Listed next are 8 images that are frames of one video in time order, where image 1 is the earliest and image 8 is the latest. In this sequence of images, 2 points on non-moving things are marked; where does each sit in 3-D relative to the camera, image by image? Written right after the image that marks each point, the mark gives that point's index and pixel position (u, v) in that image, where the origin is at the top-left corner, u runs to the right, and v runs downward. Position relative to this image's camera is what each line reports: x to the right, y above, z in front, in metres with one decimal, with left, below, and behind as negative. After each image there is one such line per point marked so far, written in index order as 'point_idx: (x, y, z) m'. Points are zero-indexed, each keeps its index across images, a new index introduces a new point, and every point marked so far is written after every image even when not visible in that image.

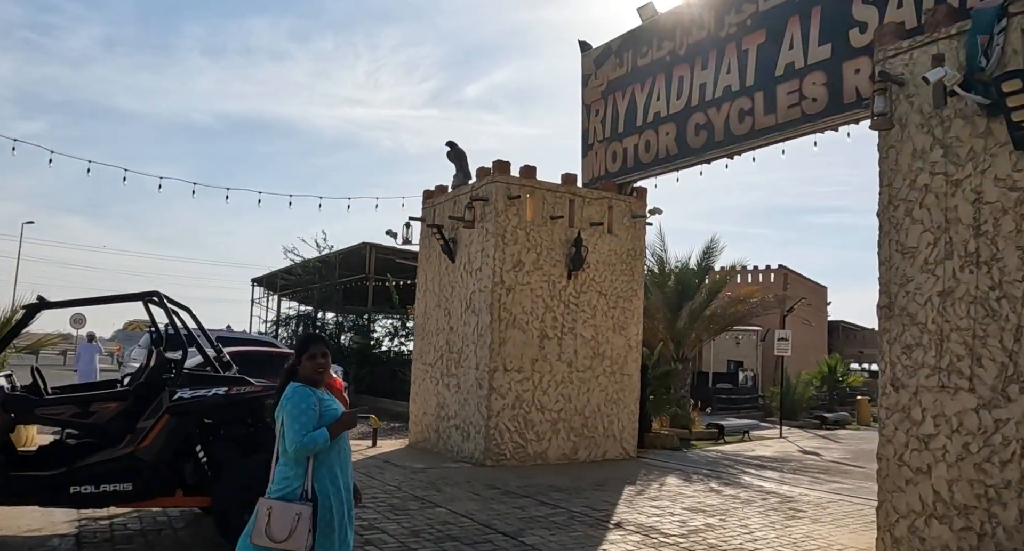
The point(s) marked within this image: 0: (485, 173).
0: (-0.4, +1.6, +11.6) m
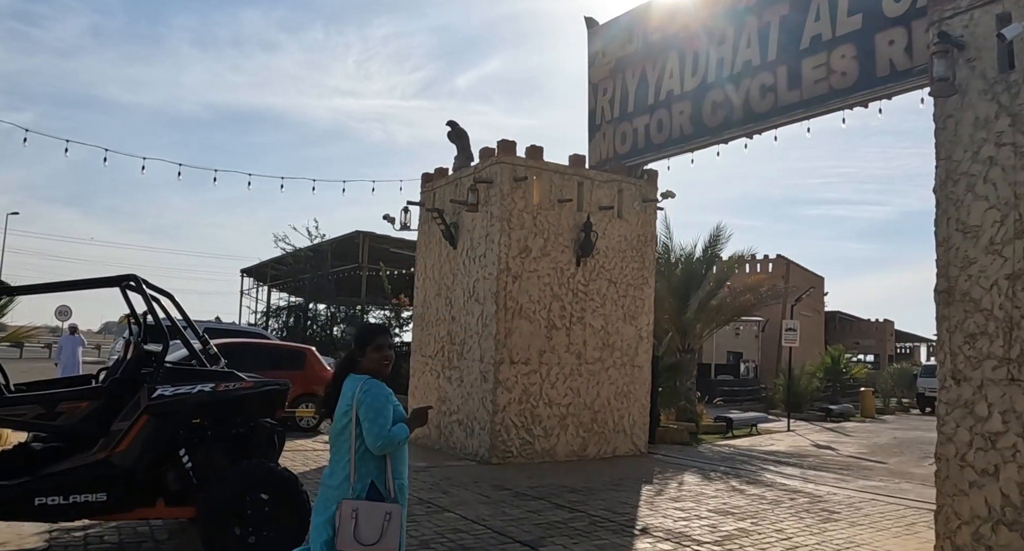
0: (-0.3, +1.8, +11.0) m
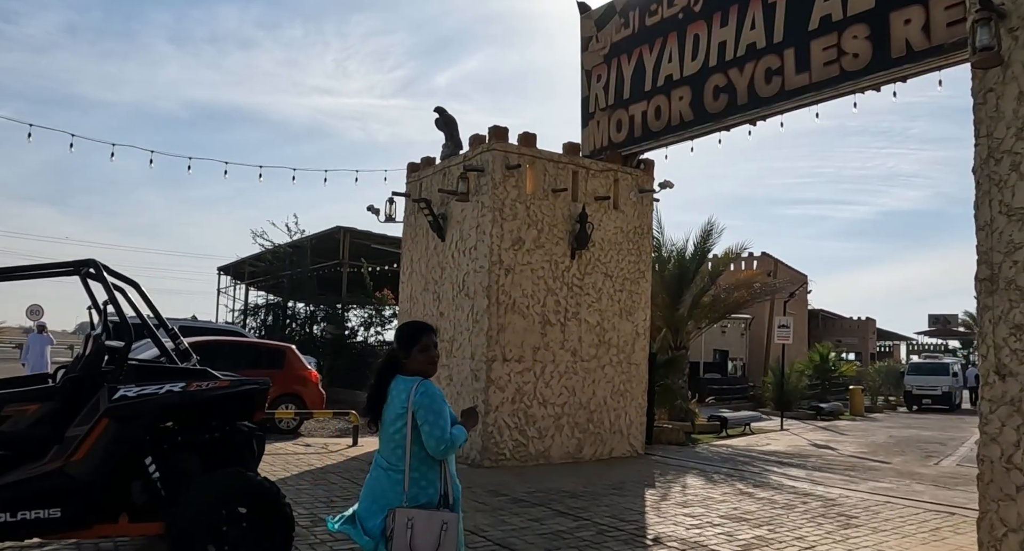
0: (-0.4, +1.9, +10.4) m
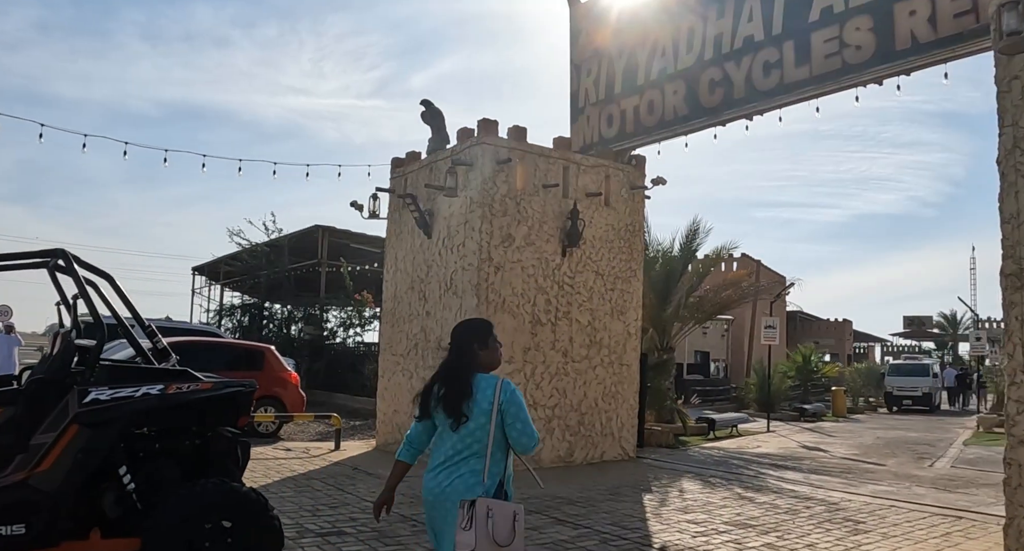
0: (-0.6, +1.9, +10.1) m
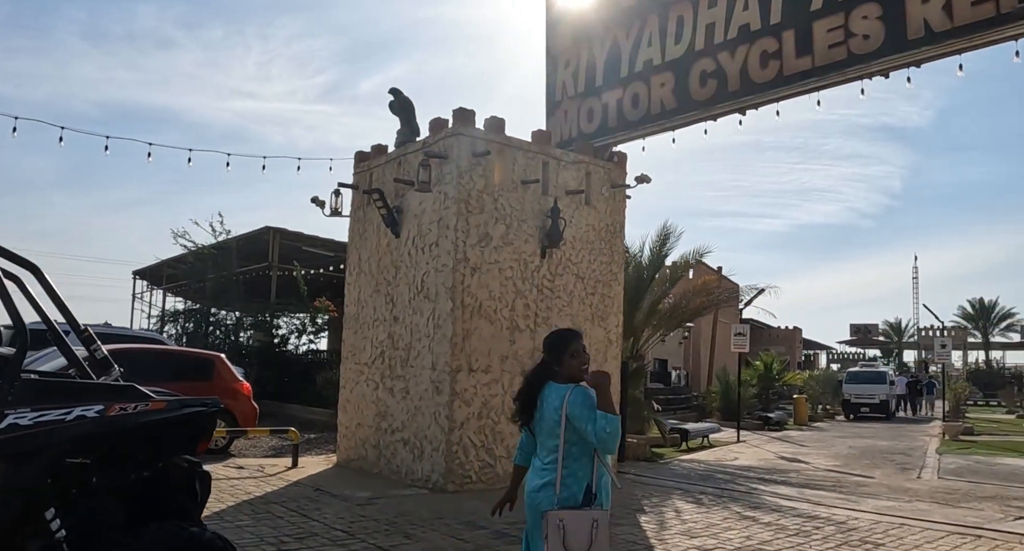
0: (-0.9, +1.9, +9.4) m
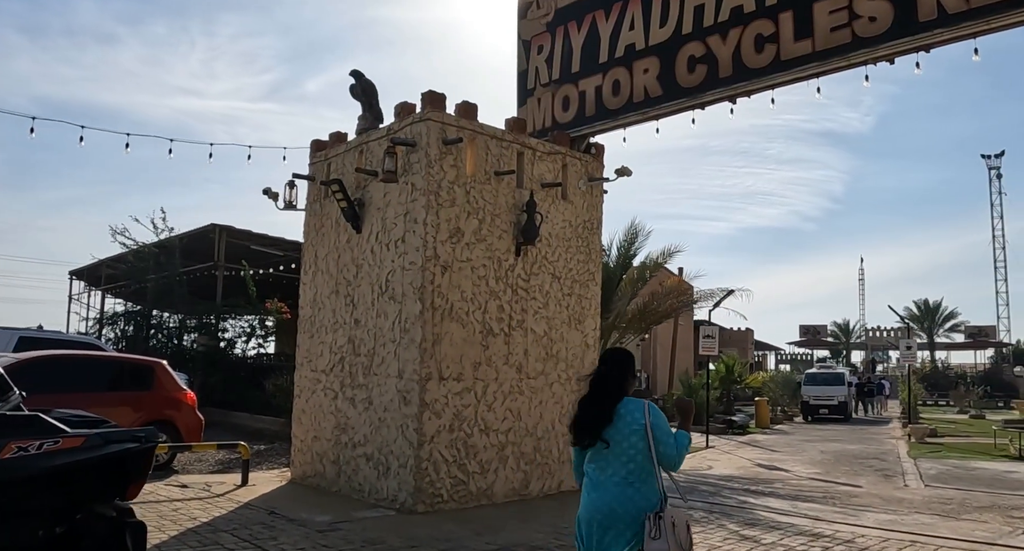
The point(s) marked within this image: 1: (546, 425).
0: (-1.2, +1.9, +8.6) m
1: (+0.4, -1.8, +9.1) m
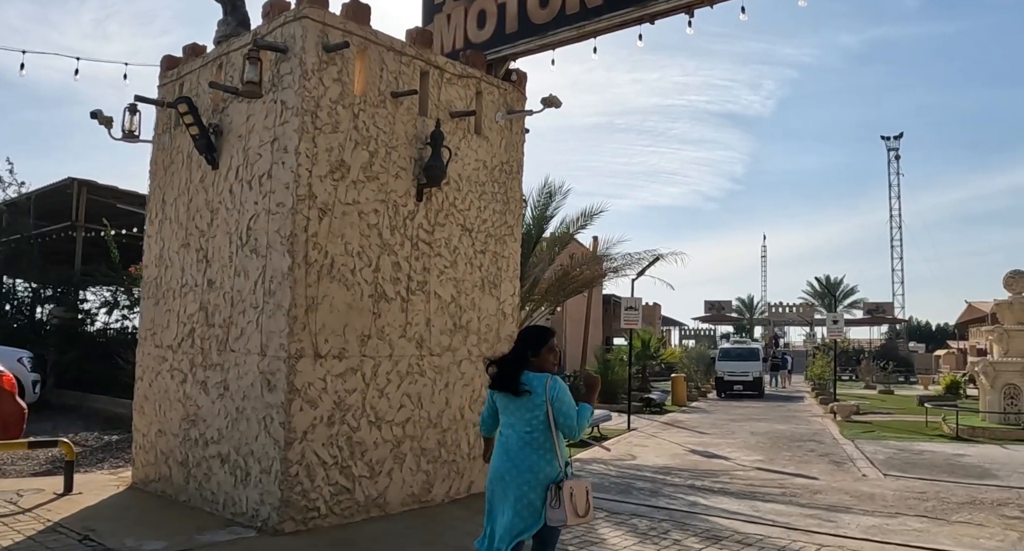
0: (-2.0, +2.3, +6.6) m
1: (-0.5, -1.3, +7.3) m
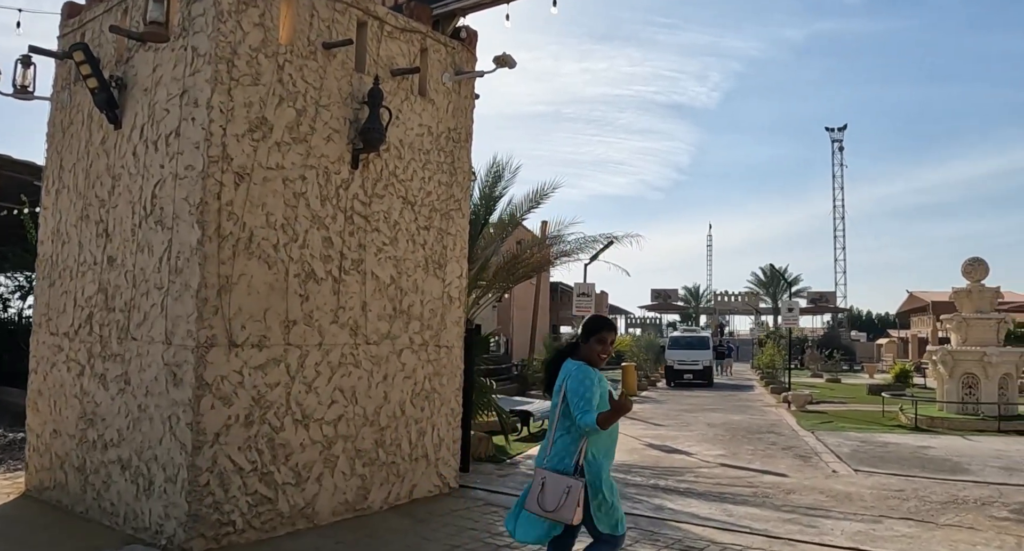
0: (-2.4, +2.5, +5.6) m
1: (-1.0, -1.1, +6.5) m
